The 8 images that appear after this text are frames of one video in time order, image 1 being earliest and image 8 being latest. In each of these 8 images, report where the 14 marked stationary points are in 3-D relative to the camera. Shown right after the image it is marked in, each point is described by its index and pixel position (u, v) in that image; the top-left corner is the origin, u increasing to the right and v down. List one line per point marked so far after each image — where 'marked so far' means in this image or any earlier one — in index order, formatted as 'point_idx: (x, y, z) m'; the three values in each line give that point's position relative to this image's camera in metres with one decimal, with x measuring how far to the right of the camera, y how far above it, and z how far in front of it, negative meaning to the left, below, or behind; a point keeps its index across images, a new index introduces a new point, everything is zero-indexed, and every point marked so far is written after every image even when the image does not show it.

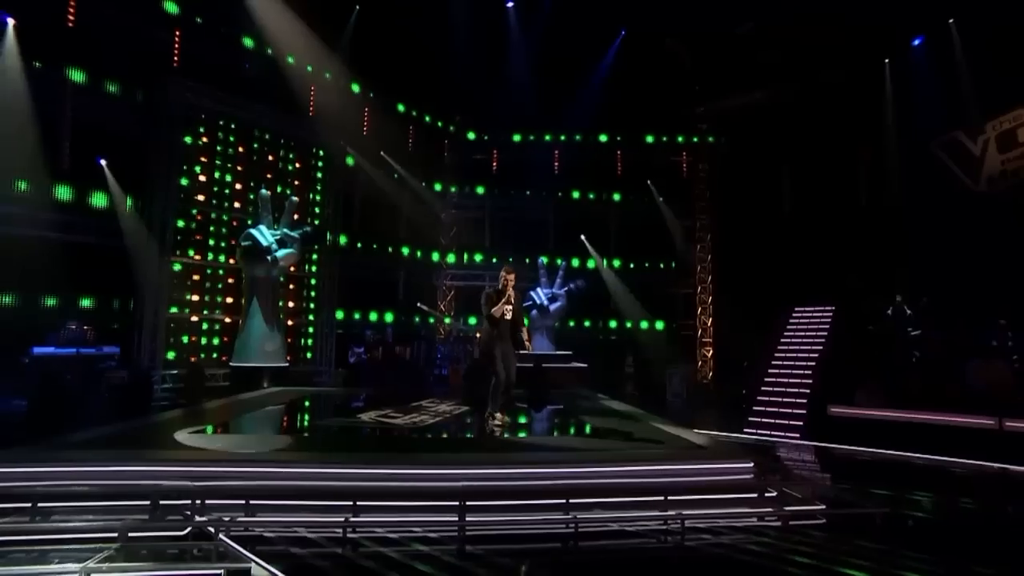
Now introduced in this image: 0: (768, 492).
0: (+1.5, -1.3, +2.6) m
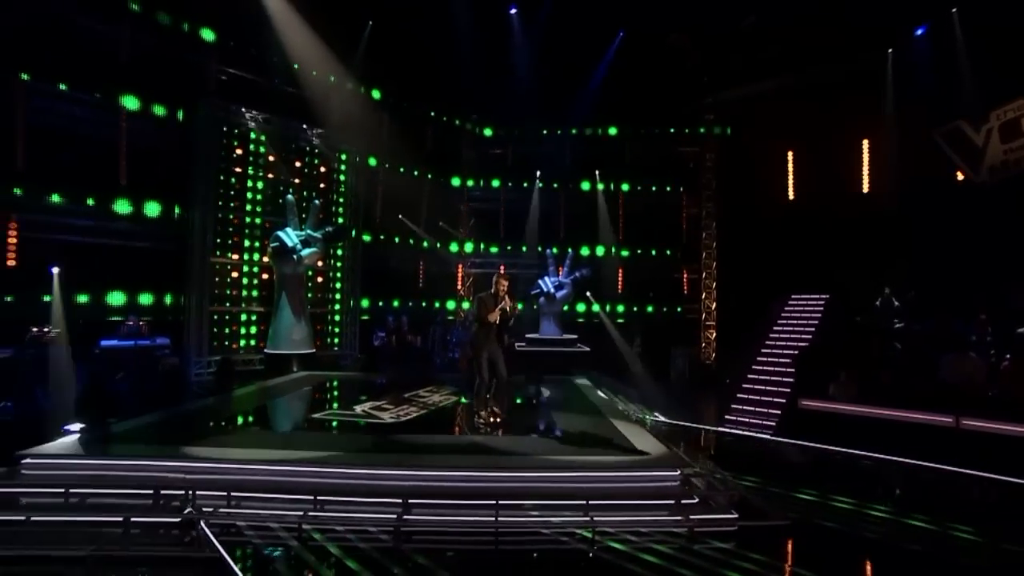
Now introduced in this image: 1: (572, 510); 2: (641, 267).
0: (+1.1, -1.4, +3.2) m
1: (+0.3, -1.4, +3.1) m
2: (+3.1, +0.5, +11.9) m
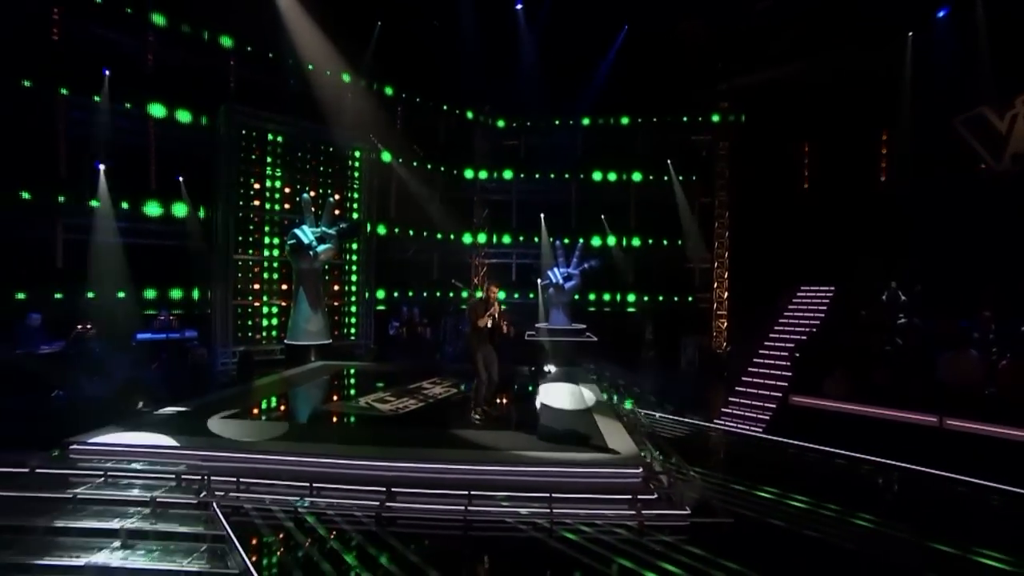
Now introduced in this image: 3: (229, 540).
0: (+0.9, -1.5, +3.5) m
1: (+0.1, -1.5, +3.4) m
2: (+3.4, +0.8, +11.9) m
3: (-1.7, -1.5, +3.0) m
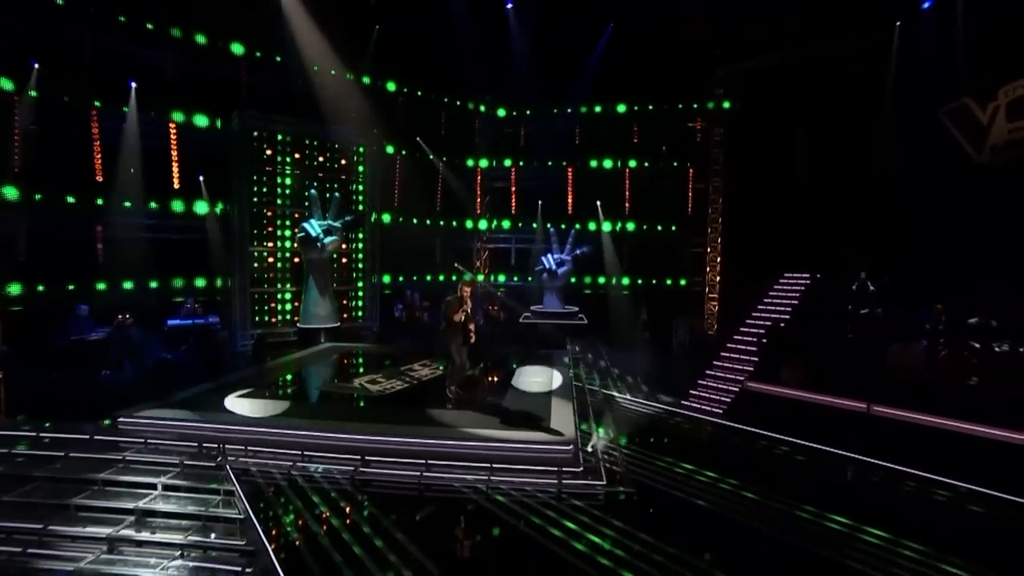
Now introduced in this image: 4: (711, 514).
0: (+0.5, -1.5, +4.2) m
1: (-0.3, -1.6, +4.2) m
2: (+3.4, +1.2, +12.4) m
3: (-2.2, -1.6, +3.8) m
4: (+1.5, -1.7, +3.7) m
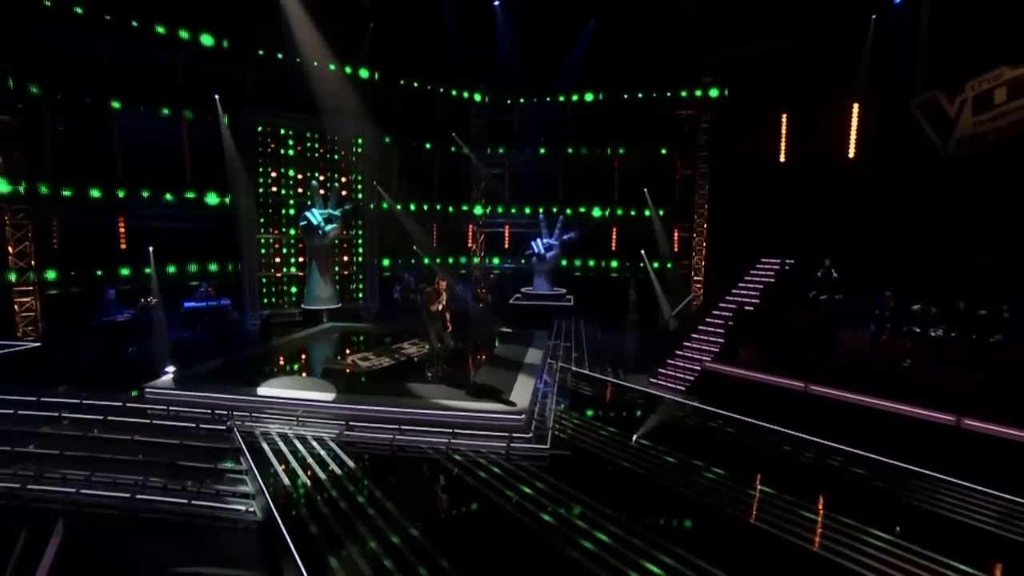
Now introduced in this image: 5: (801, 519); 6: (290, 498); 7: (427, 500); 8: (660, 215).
0: (+0.1, -1.5, +4.9) m
1: (-0.7, -1.5, +4.9) m
2: (+3.3, +1.7, +12.9) m
3: (-2.6, -1.6, +4.7) m
4: (+1.1, -1.7, +4.5) m
5: (+2.2, -1.8, +3.6) m
6: (-1.8, -1.6, +3.8) m
7: (-0.7, -1.7, +3.8) m
8: (+3.9, +2.0, +12.7) m
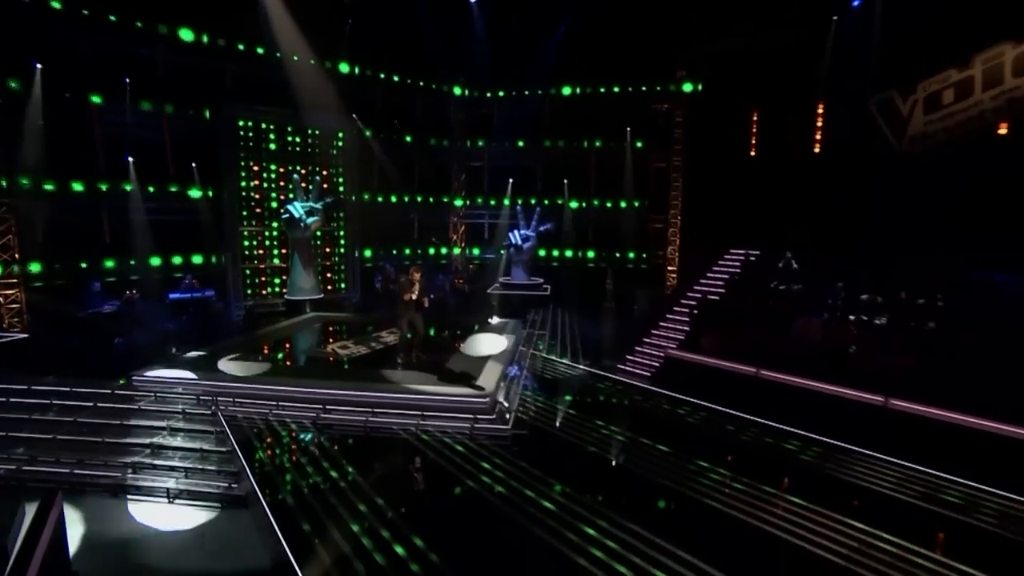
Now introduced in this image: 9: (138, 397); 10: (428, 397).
0: (-0.3, -1.4, +5.3) m
1: (-1.1, -1.4, +5.3) m
2: (+2.7, +1.9, +13.3) m
3: (-3.0, -1.5, +5.0) m
4: (+0.8, -1.6, +4.9) m
5: (+1.9, -1.7, +4.1) m
6: (-2.1, -1.6, +4.2) m
7: (-1.0, -1.6, +4.2) m
8: (+3.3, +2.2, +13.1) m
9: (-4.5, -1.3, +5.8) m
10: (-0.9, -1.3, +5.5) m
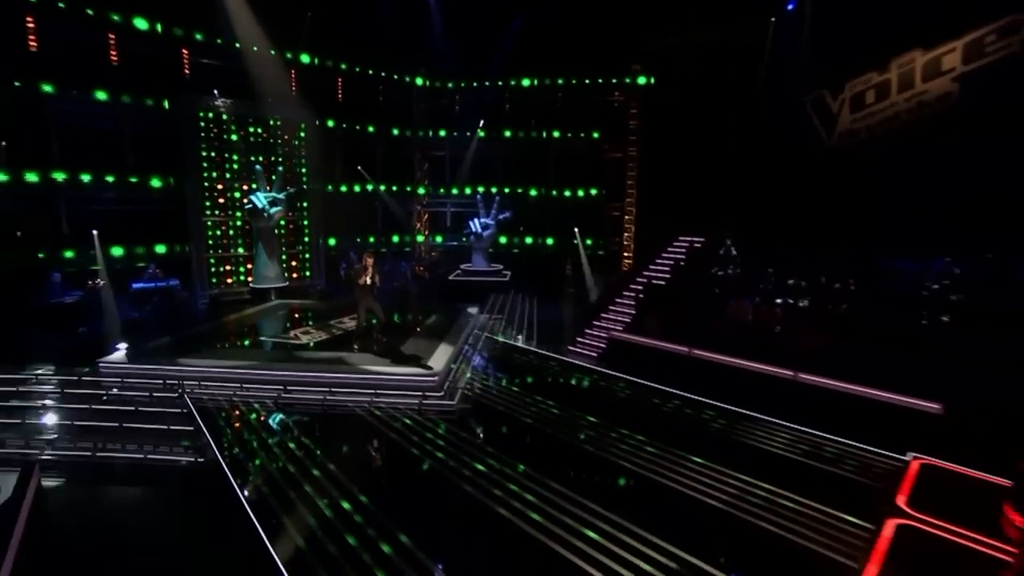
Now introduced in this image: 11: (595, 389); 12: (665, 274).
0: (-0.9, -1.3, +5.8) m
1: (-1.7, -1.3, +5.8) m
2: (+1.7, +2.3, +13.8) m
3: (-3.6, -1.4, +5.4) m
4: (+0.2, -1.5, +5.4) m
5: (+1.3, -1.6, +4.7) m
6: (-2.6, -1.5, +4.6) m
7: (-1.6, -1.6, +4.7) m
8: (+2.3, +2.6, +13.7) m
9: (-5.2, -1.2, +6.1) m
10: (-1.6, -1.1, +6.0) m
11: (+1.1, -1.4, +6.5) m
12: (+3.2, +0.3, +10.1) m
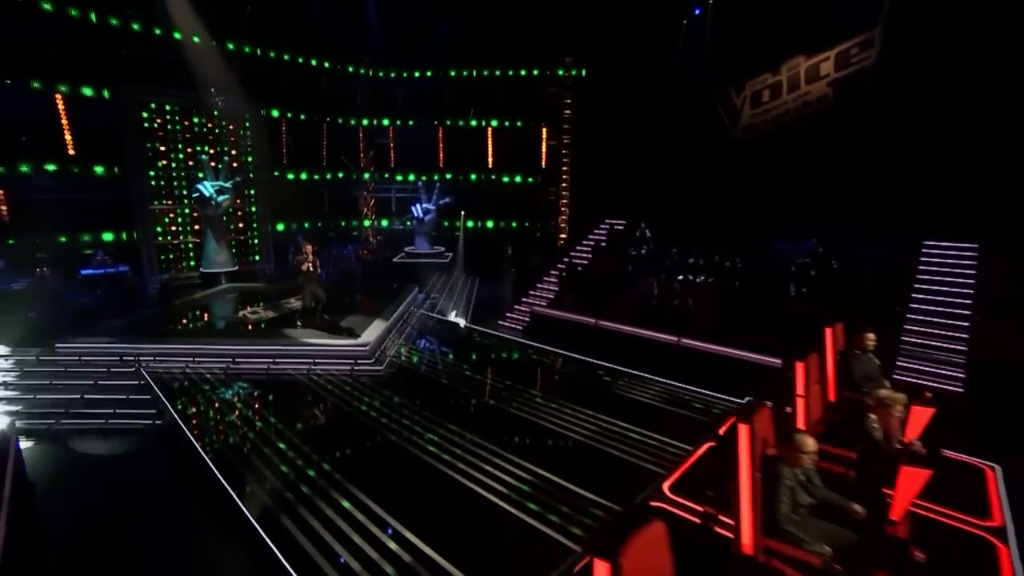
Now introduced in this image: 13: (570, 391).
0: (-1.9, -1.0, +6.7) m
1: (-2.7, -1.1, +6.6) m
2: (0.0, +3.0, +14.7) m
3: (-4.5, -1.2, +6.0) m
4: (-0.8, -1.2, +6.4) m
5: (+0.4, -1.4, +5.7) m
6: (-3.6, -1.4, +5.4) m
7: (-2.5, -1.4, +5.5) m
8: (+0.6, +3.2, +14.5) m
9: (-6.2, -1.0, +6.6) m
10: (-2.6, -0.9, +6.8) m
11: (+0.1, -1.1, +7.5) m
12: (+1.8, +0.7, +11.2) m
13: (+0.8, -1.3, +6.2) m
